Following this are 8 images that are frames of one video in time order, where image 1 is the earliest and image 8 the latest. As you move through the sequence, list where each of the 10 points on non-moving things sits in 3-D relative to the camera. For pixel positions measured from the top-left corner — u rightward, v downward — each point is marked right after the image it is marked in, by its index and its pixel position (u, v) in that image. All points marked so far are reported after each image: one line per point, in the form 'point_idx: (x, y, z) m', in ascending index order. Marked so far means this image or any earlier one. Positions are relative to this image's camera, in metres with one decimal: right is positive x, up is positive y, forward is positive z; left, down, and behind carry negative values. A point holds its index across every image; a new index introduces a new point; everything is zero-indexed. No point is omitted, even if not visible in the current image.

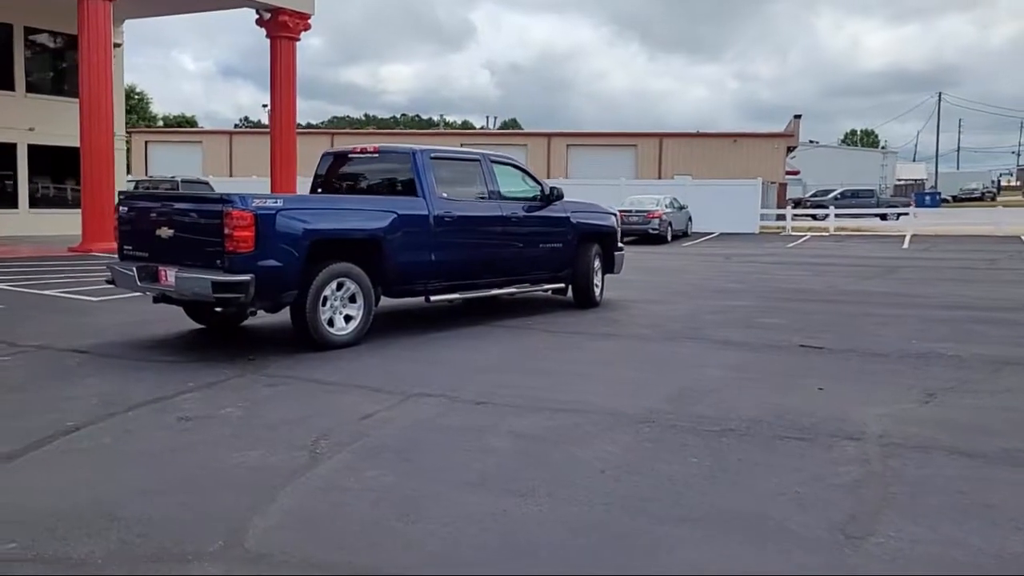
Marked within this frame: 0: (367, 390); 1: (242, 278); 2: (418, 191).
0: (-1.1, -0.8, +7.3) m
1: (-2.4, +0.1, +8.4) m
2: (-1.0, +1.1, +10.4) m
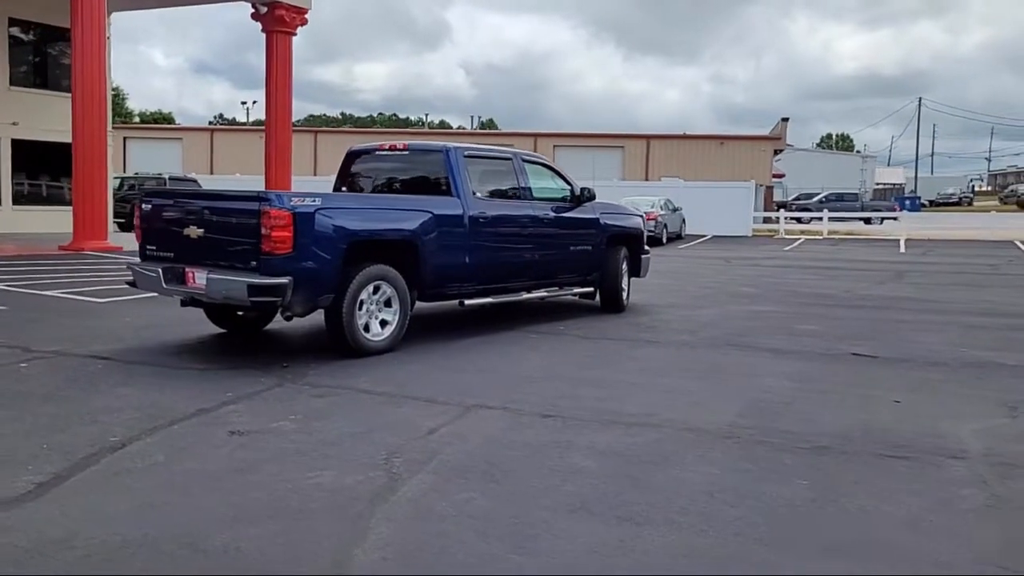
0: (-0.7, -0.8, +6.9) m
1: (-2.0, +0.1, +7.9) m
2: (-0.6, +1.1, +10.0) m
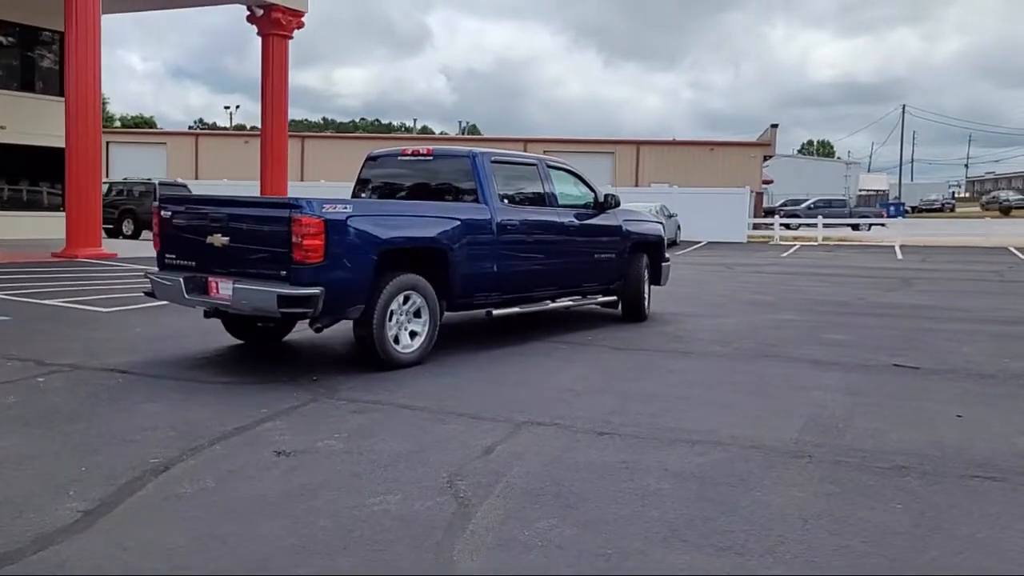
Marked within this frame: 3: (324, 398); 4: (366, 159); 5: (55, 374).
0: (-0.3, -0.9, +6.6) m
1: (-1.6, 0.0, +7.6) m
2: (-0.3, +1.0, +9.7) m
3: (-1.4, -0.8, +7.2) m
4: (-1.6, +1.5, +10.7) m
5: (-3.9, -0.7, +7.9) m
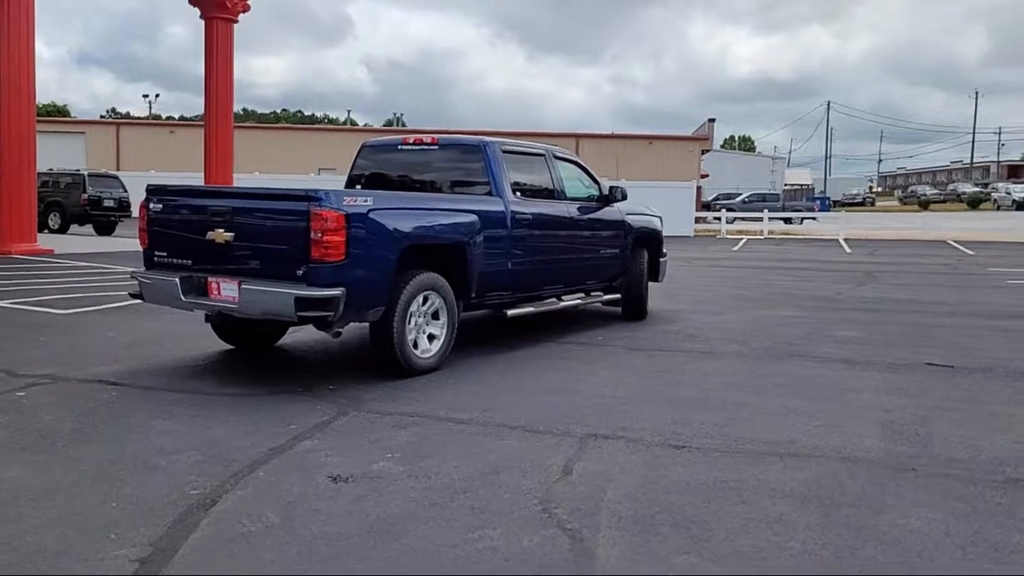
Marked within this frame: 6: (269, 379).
0: (+0.1, -0.9, +6.0) m
1: (-1.3, 0.0, +6.9) m
2: (-0.2, +1.0, +9.1) m
3: (-1.1, -0.9, +6.6) m
4: (-1.6, +1.5, +10.0) m
5: (-3.6, -0.7, +7.1) m
6: (-2.0, -0.7, +7.6) m
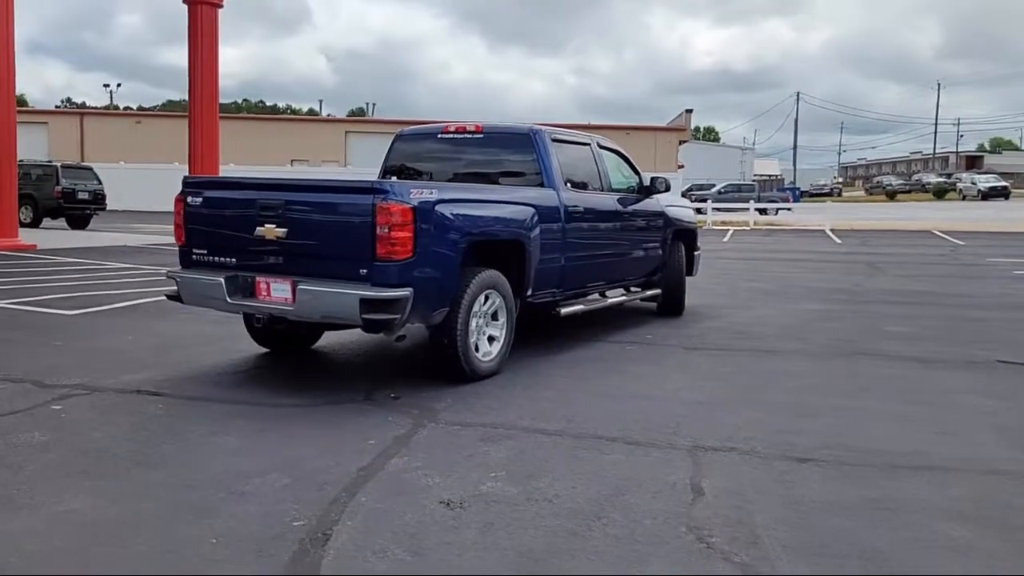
0: (+0.7, -0.9, +5.5) m
1: (-0.8, 0.0, +6.3) m
2: (+0.3, +1.0, +8.6) m
3: (-0.5, -0.9, +6.0) m
4: (-1.2, +1.5, +9.4) m
5: (-3.0, -0.8, +6.4) m
6: (-1.4, -0.7, +7.1) m
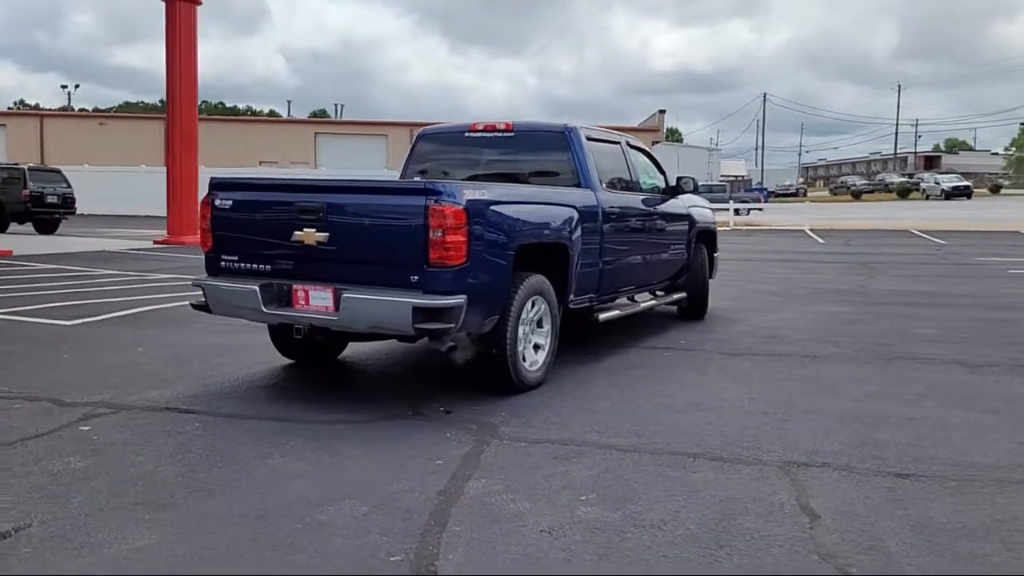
0: (+1.1, -1.0, +5.2) m
1: (-0.4, -0.1, +6.0) m
2: (+0.6, +1.0, +8.2) m
3: (-0.1, -0.9, +5.7) m
4: (-0.9, +1.5, +9.0) m
5: (-2.6, -0.8, +6.0) m
6: (-1.1, -0.8, +6.7) m
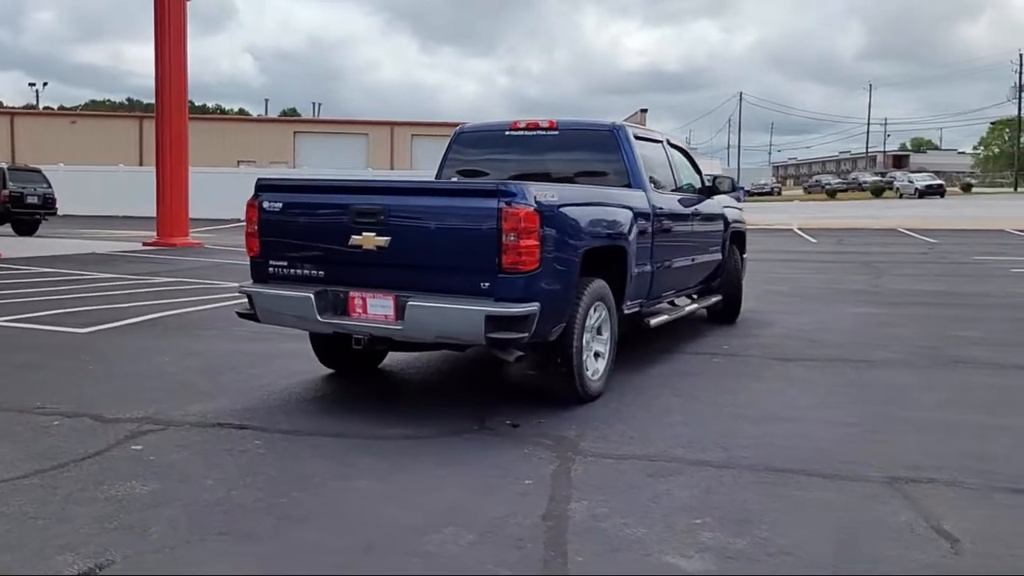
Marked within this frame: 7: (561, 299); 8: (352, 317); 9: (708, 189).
0: (+1.6, -1.0, +4.9) m
1: (+0.1, -0.1, +5.6) m
2: (+1.0, +0.9, +7.9) m
3: (+0.4, -0.9, +5.3) m
4: (-0.6, +1.4, +8.7) m
5: (-2.2, -0.9, +5.6) m
6: (-0.6, -0.8, +6.3) m
7: (+0.3, -0.1, +6.0) m
8: (-1.0, -0.2, +6.0) m
9: (+2.0, +1.0, +9.7) m
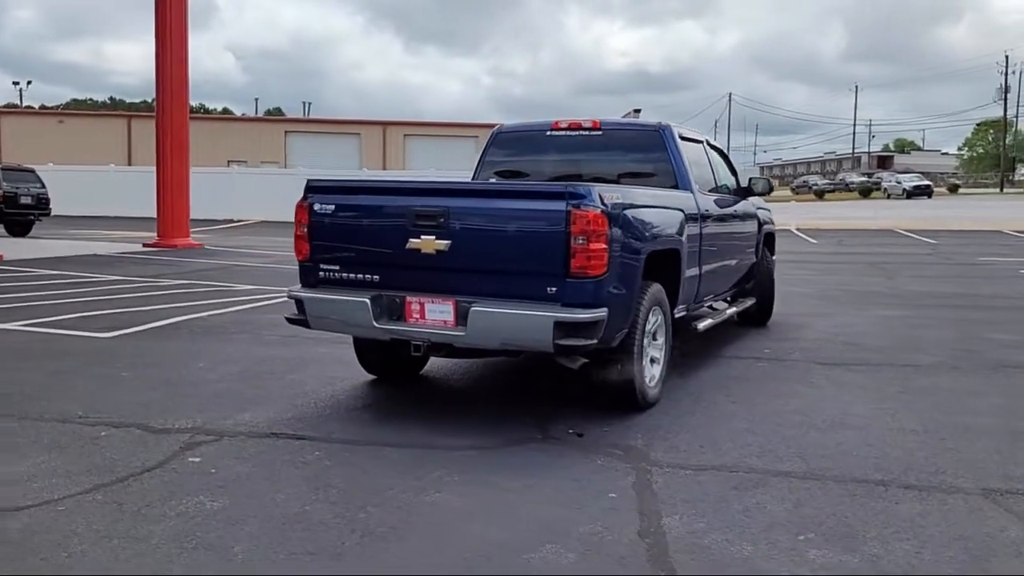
0: (+2.0, -1.0, +4.8) m
1: (+0.5, -0.2, +5.5) m
2: (+1.3, +0.9, +7.8) m
3: (+0.8, -1.0, +5.2) m
4: (-0.2, +1.4, +8.5) m
5: (-1.8, -0.9, +5.3) m
6: (-0.2, -0.9, +6.1) m
7: (+0.7, -0.1, +5.8) m
8: (-0.6, -0.2, +5.8) m
9: (+2.3, +1.0, +9.6) m
